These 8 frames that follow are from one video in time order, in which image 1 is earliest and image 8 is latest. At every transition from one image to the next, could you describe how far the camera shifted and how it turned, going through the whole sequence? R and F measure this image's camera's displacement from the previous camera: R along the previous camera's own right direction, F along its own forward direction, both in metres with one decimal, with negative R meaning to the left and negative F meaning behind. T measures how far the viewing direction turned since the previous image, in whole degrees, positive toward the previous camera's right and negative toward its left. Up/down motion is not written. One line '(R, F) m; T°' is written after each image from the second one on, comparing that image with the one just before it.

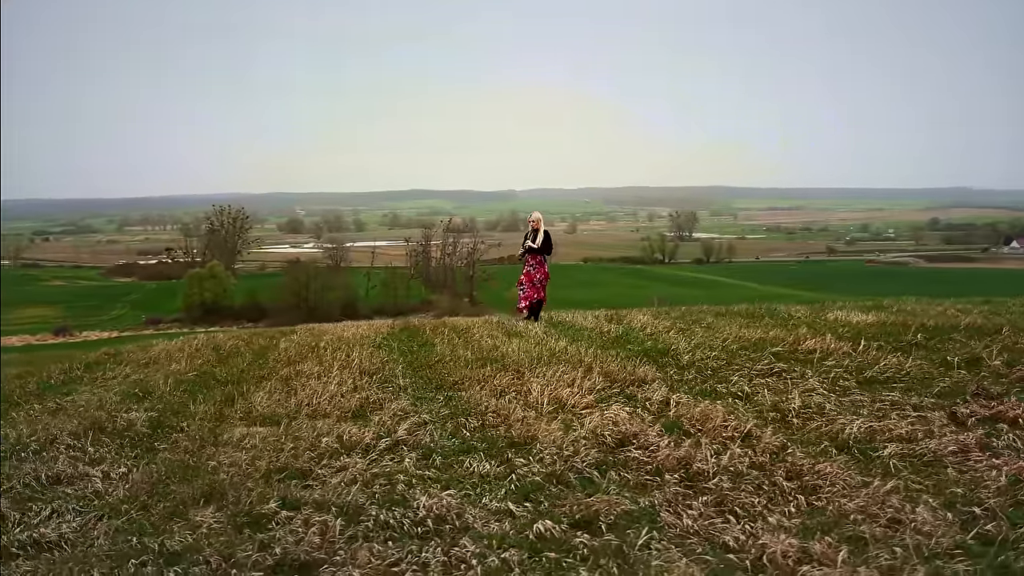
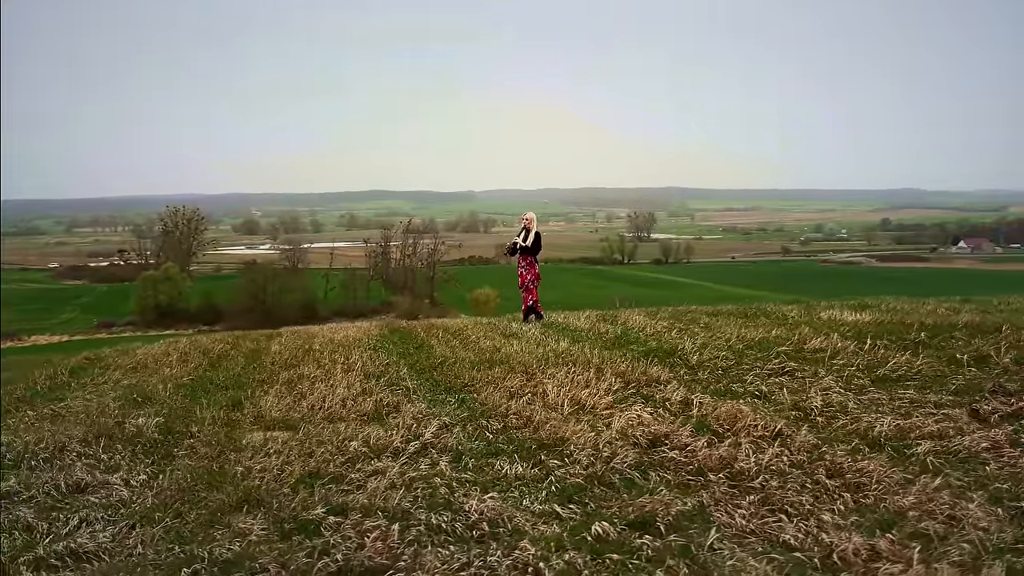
(-0.6, -0.1) m; +3°
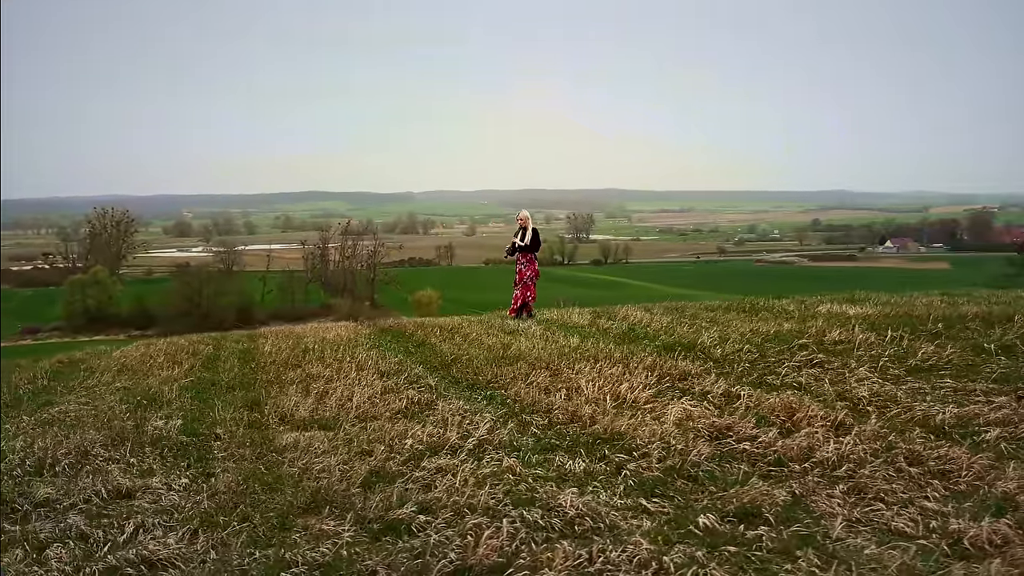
(-1.0, 0.0) m; +4°
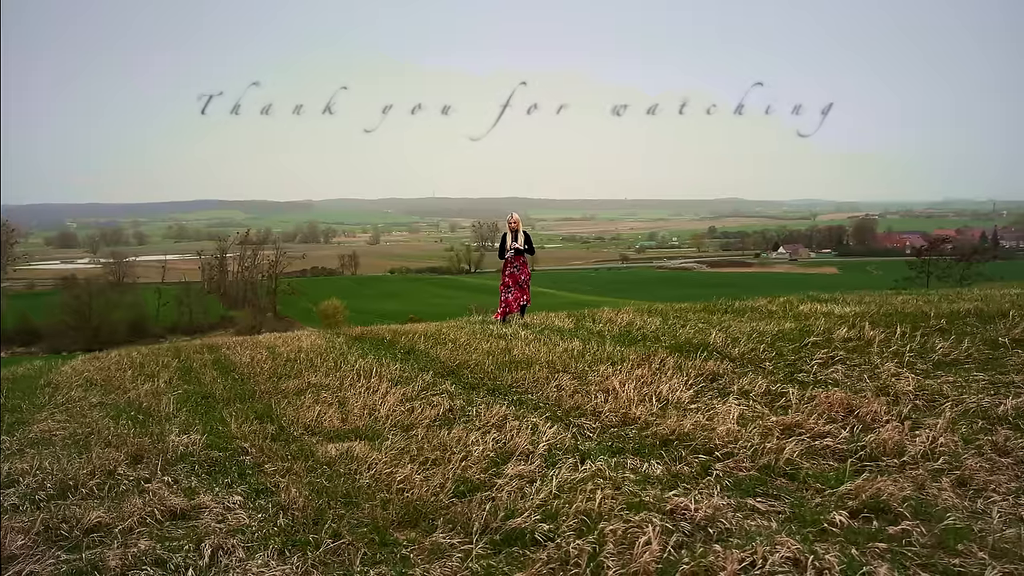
(-1.4, +0.1) m; +7°
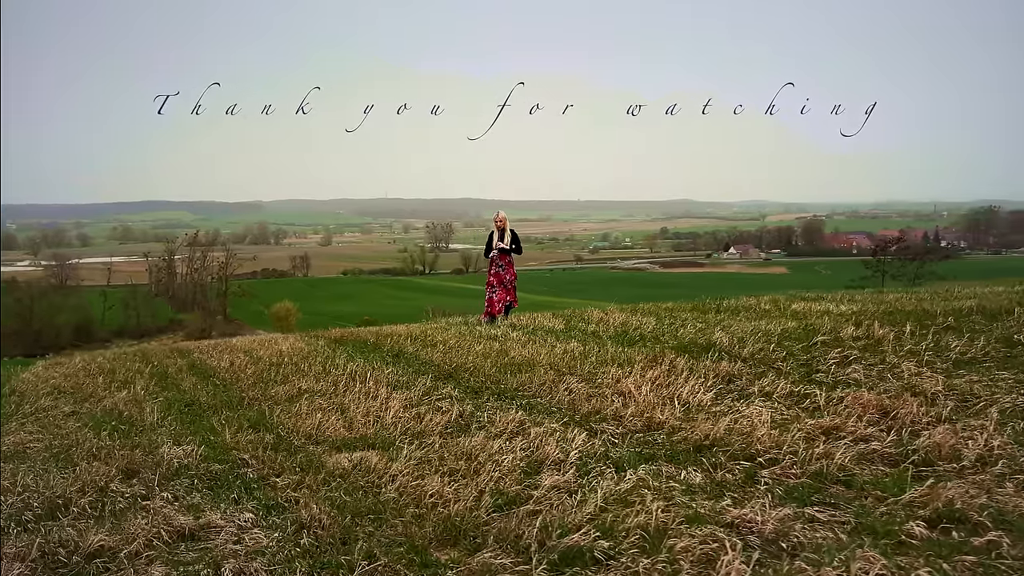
(-0.6, +0.3) m; +4°
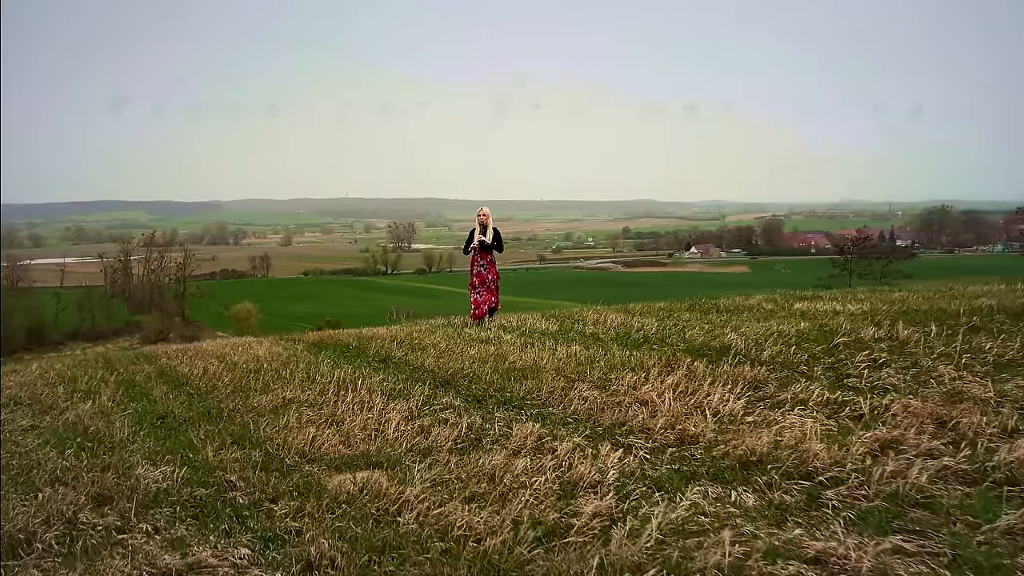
(-0.5, +0.6) m; +3°
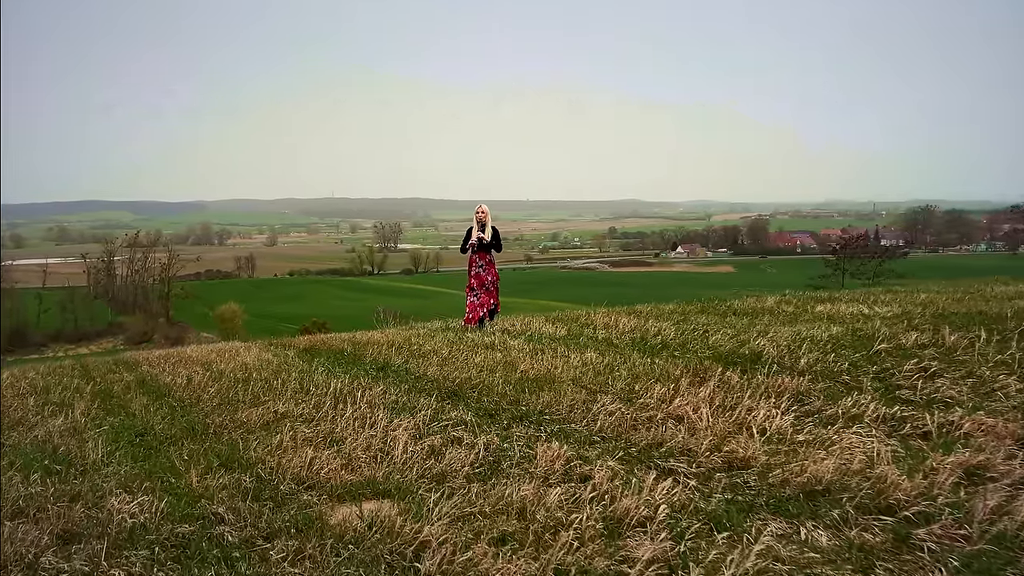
(-0.3, +0.7) m; +1°
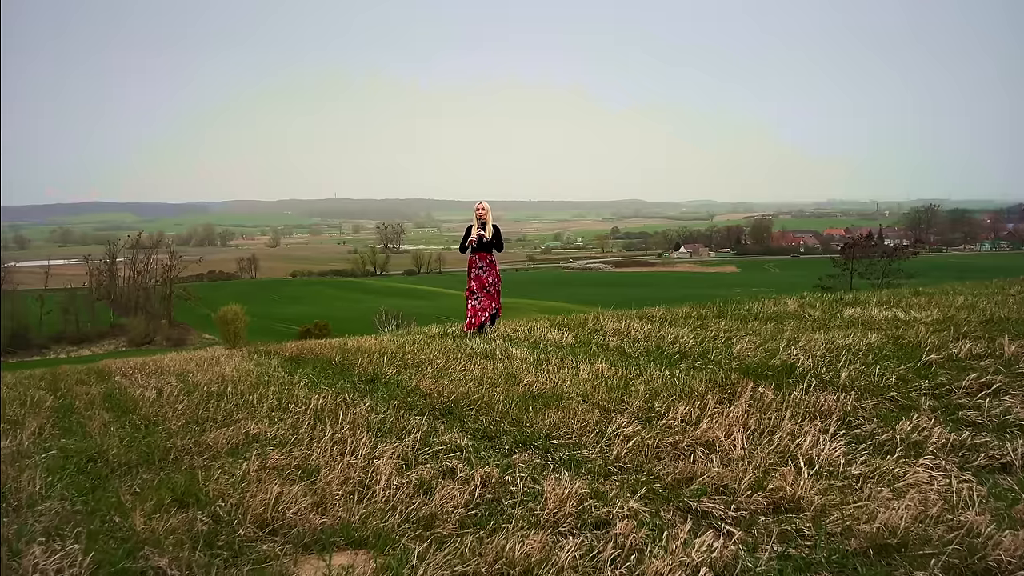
(0.0, +0.9) m; 0°
